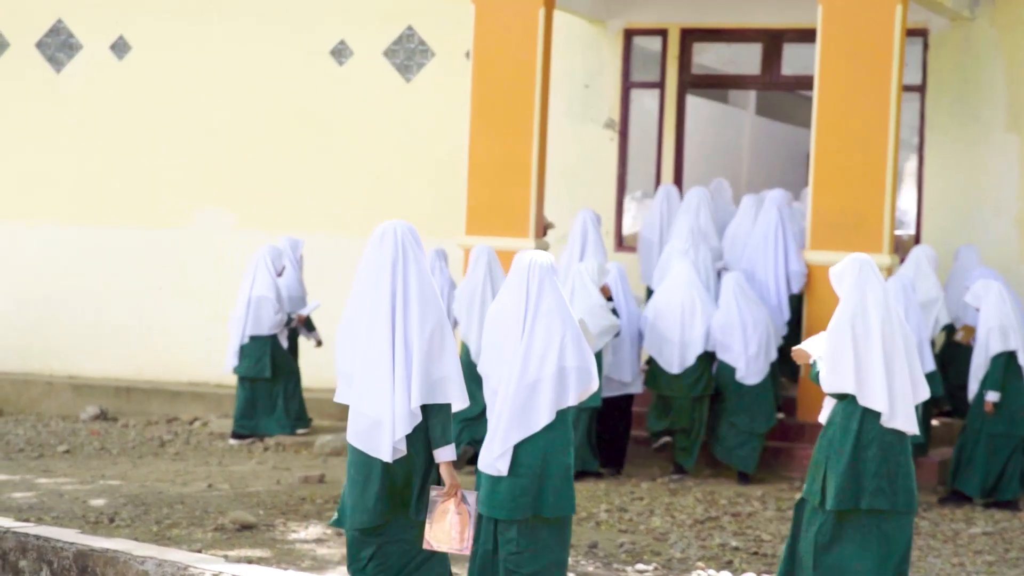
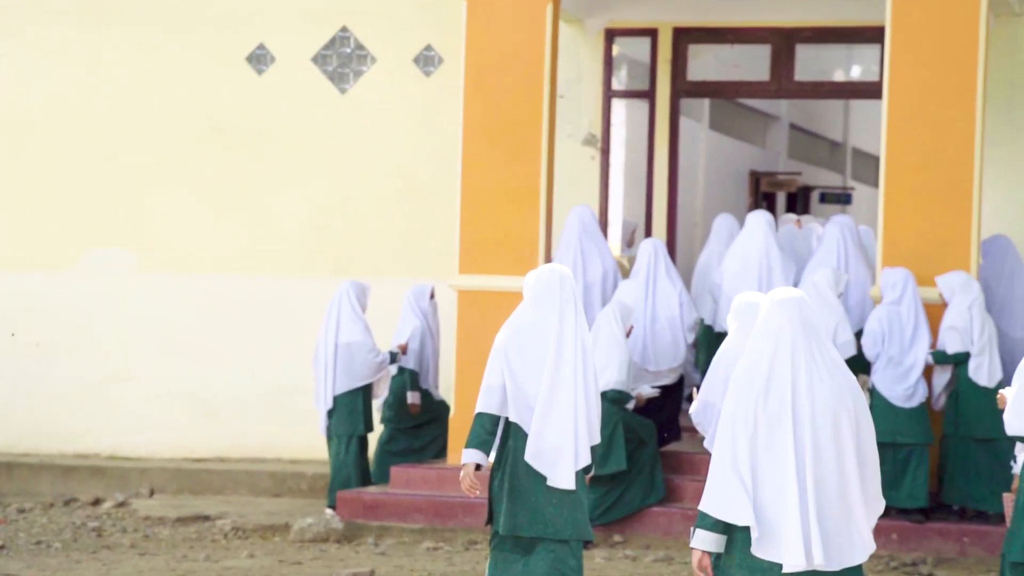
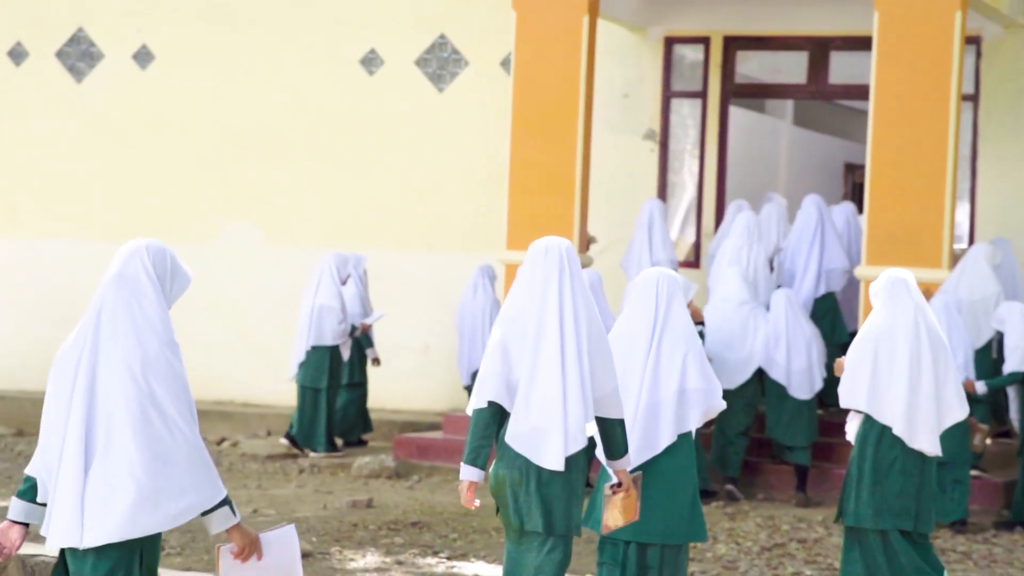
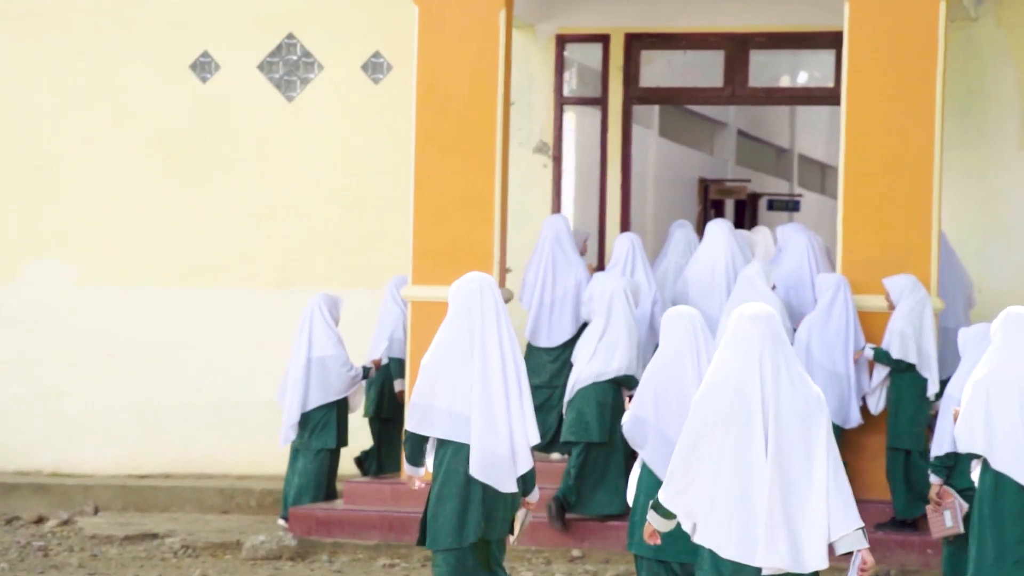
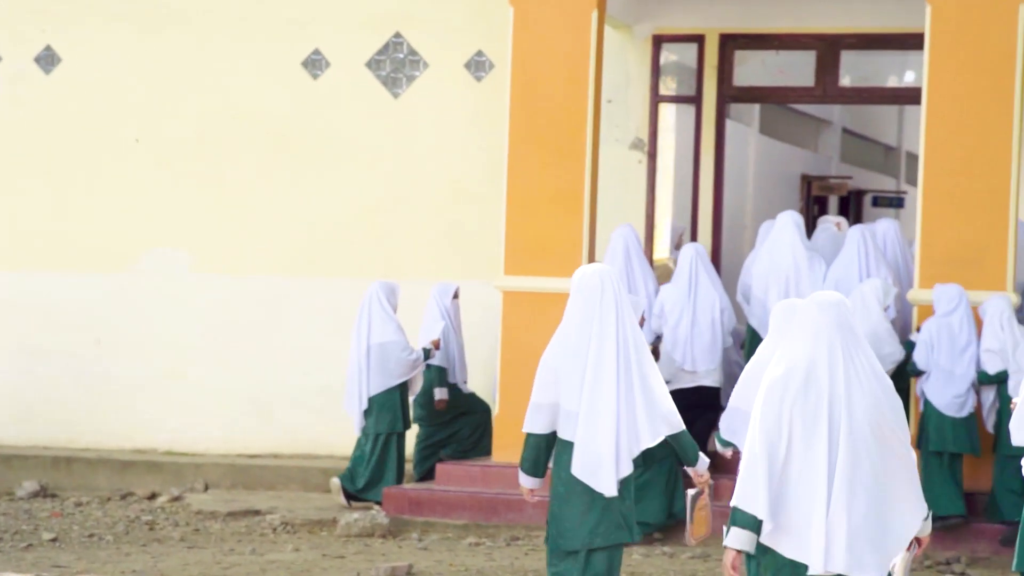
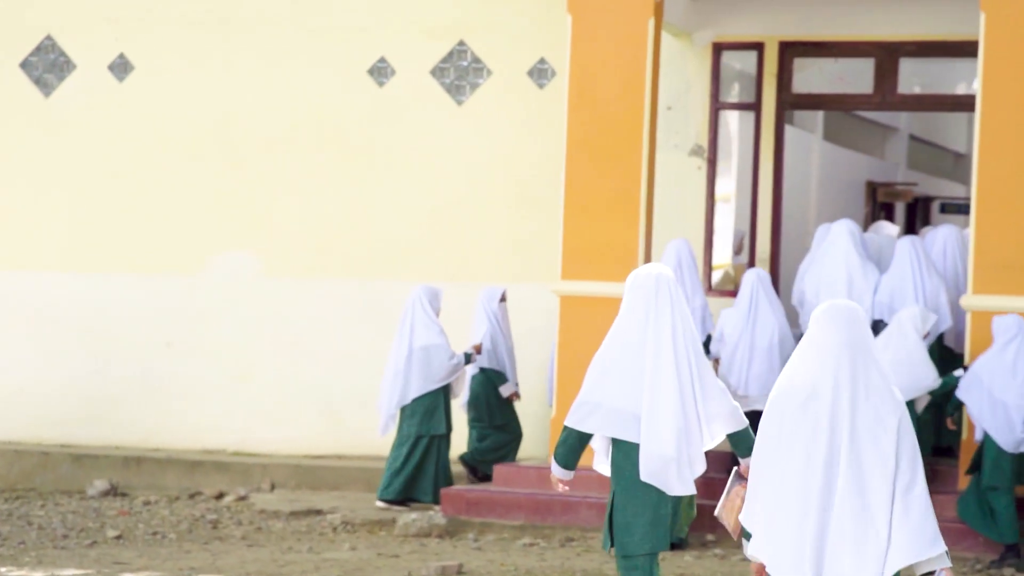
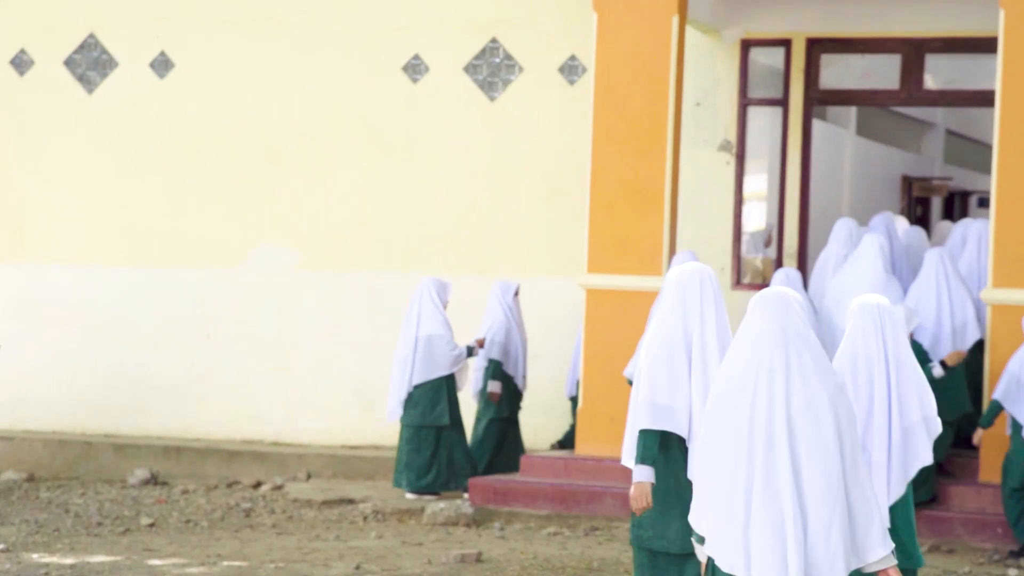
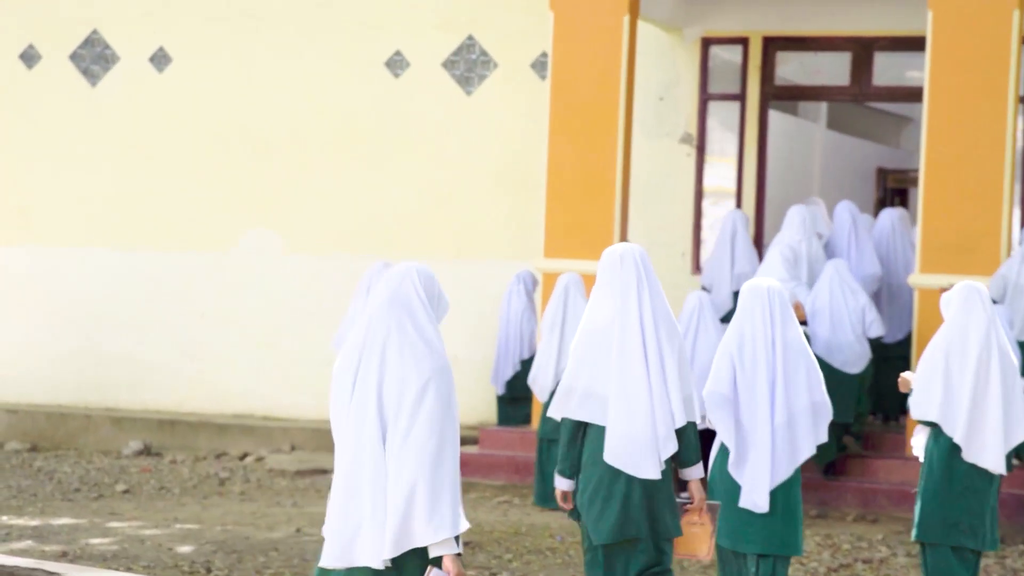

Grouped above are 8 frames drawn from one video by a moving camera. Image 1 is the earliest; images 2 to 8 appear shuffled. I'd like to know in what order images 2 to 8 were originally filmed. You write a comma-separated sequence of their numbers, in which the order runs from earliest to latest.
3, 8, 7, 6, 5, 2, 4
